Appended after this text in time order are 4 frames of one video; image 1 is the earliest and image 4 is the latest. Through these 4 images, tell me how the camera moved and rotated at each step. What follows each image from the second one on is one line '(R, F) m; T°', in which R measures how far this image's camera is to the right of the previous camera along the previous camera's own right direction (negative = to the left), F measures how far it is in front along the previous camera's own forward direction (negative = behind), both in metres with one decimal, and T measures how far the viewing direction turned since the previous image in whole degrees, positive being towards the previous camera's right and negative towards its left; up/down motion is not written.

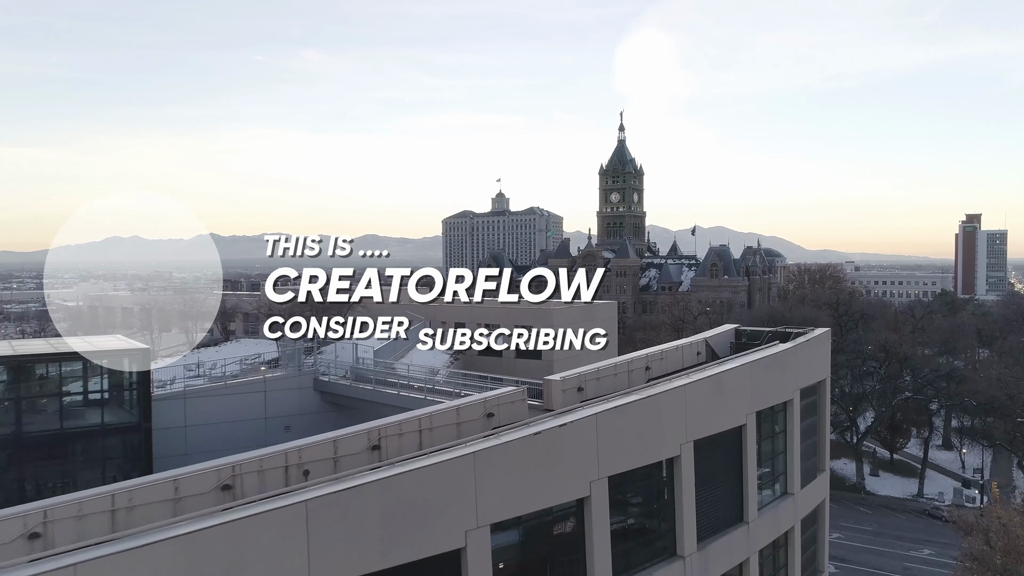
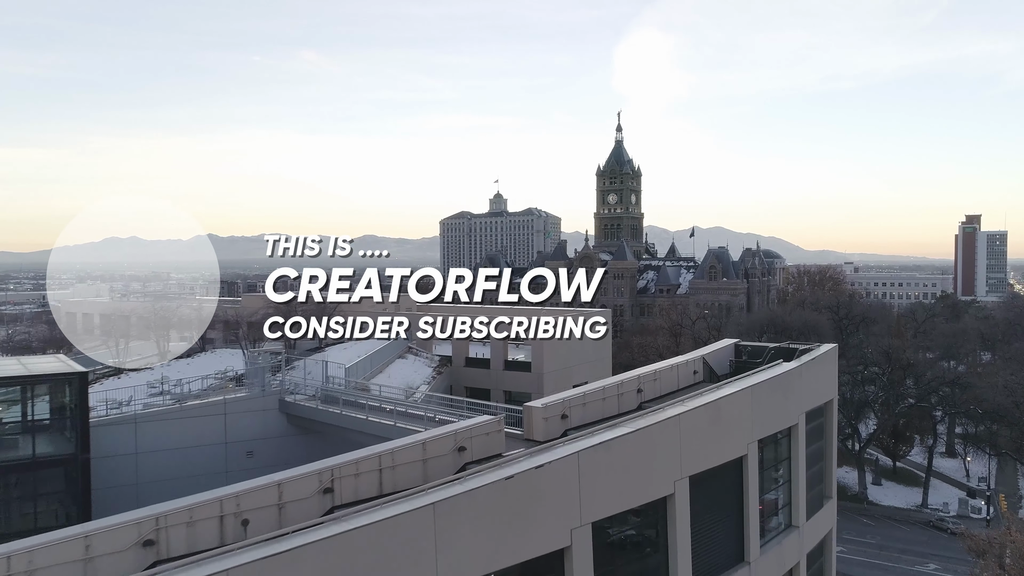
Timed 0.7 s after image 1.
(+0.4, +1.3) m; 0°
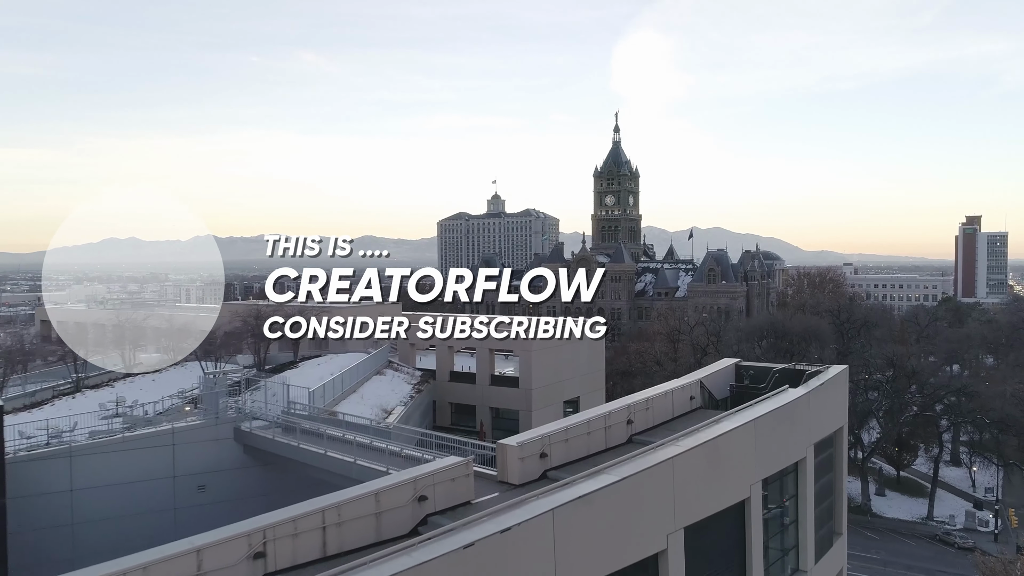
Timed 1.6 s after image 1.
(+0.4, +1.4) m; 0°
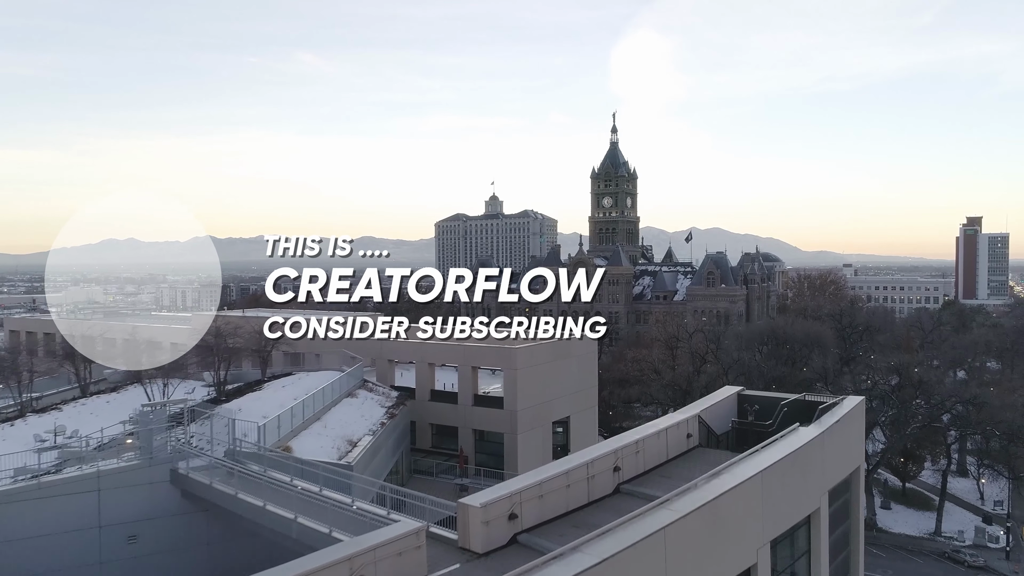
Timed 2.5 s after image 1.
(+0.5, +1.7) m; 0°
